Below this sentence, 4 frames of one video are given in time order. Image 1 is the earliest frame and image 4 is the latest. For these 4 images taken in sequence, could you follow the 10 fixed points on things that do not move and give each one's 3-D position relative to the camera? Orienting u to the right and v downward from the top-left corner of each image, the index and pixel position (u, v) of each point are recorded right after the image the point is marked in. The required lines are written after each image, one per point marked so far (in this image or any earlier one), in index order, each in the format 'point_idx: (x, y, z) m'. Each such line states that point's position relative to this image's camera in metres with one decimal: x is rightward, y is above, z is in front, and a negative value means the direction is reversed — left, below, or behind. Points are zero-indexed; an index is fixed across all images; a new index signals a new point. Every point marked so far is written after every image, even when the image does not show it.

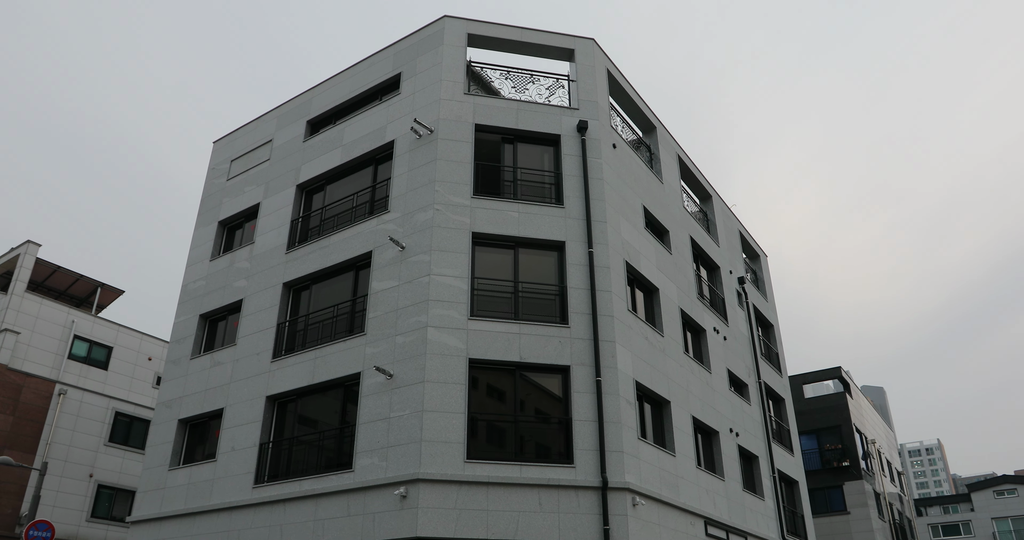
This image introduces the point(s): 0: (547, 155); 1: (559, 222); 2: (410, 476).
0: (+1.0, +3.2, +19.5) m
1: (+1.2, +1.2, +18.1) m
2: (-2.1, -4.3, +14.7) m
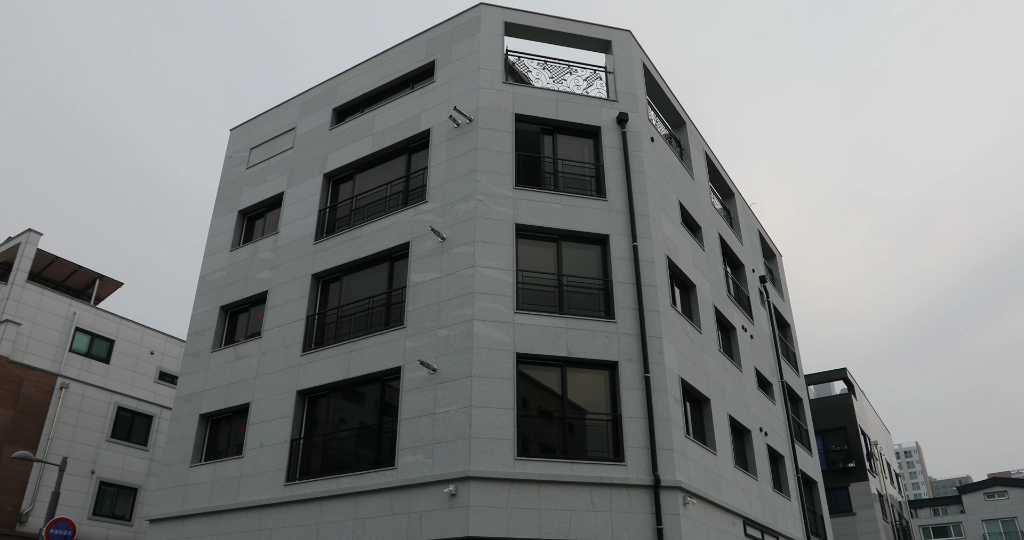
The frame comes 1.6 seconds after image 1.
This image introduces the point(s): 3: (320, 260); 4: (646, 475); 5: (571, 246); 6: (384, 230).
0: (+2.0, +3.3, +19.0) m
1: (+2.3, +1.4, +17.7) m
2: (-1.1, -4.1, +14.2) m
3: (-5.3, +0.3, +19.4) m
4: (+2.9, -4.4, +15.0) m
5: (+1.5, +0.6, +17.5) m
6: (-3.4, +1.0, +18.4) m
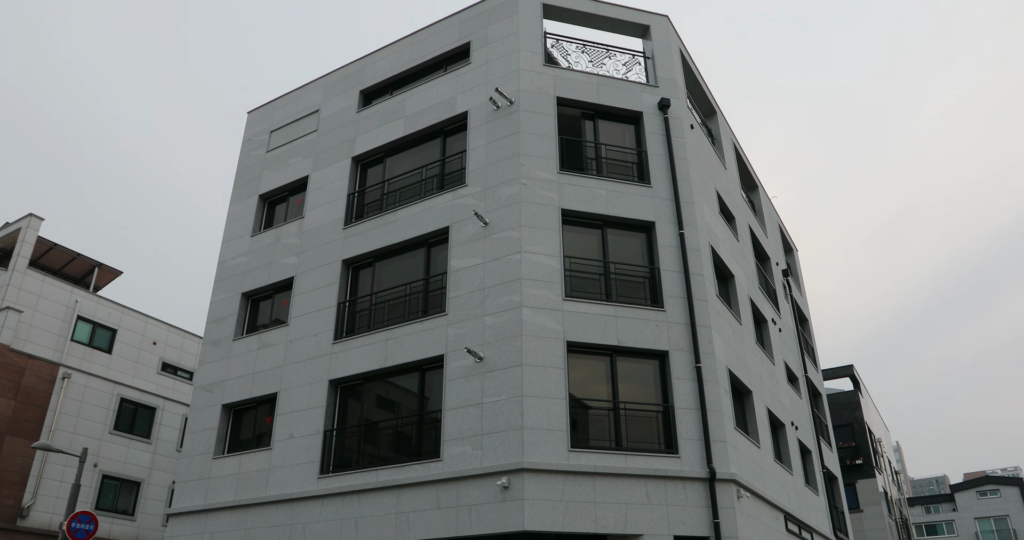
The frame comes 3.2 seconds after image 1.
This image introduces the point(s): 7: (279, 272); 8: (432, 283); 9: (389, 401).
0: (+3.1, +3.6, +18.6) m
1: (+3.3, +1.7, +17.3) m
2: (0.0, -3.8, +13.7) m
3: (-4.3, +0.7, +18.8) m
4: (+3.9, -4.1, +14.6) m
5: (+2.5, +0.9, +17.0) m
6: (-2.3, +1.4, +17.8) m
7: (-6.6, -0.1, +20.0) m
8: (-1.9, -0.3, +17.1) m
9: (-2.9, -3.1, +16.4) m
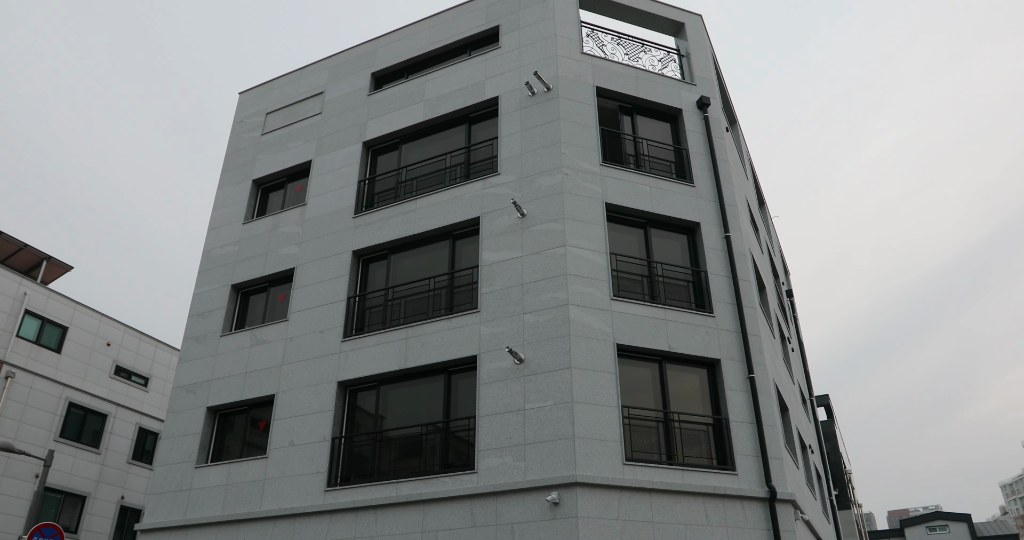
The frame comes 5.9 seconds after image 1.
0: (+3.9, +3.5, +17.6) m
1: (+4.1, +1.6, +16.2) m
2: (+0.9, -3.6, +12.2) m
3: (-3.6, +0.8, +17.1) m
4: (+4.7, -4.1, +13.4) m
5: (+3.3, +0.9, +15.9) m
6: (-1.6, +1.5, +16.3) m
7: (-6.1, +0.2, +18.1) m
8: (-1.2, -0.2, +15.6) m
9: (-2.2, -2.9, +14.8) m
